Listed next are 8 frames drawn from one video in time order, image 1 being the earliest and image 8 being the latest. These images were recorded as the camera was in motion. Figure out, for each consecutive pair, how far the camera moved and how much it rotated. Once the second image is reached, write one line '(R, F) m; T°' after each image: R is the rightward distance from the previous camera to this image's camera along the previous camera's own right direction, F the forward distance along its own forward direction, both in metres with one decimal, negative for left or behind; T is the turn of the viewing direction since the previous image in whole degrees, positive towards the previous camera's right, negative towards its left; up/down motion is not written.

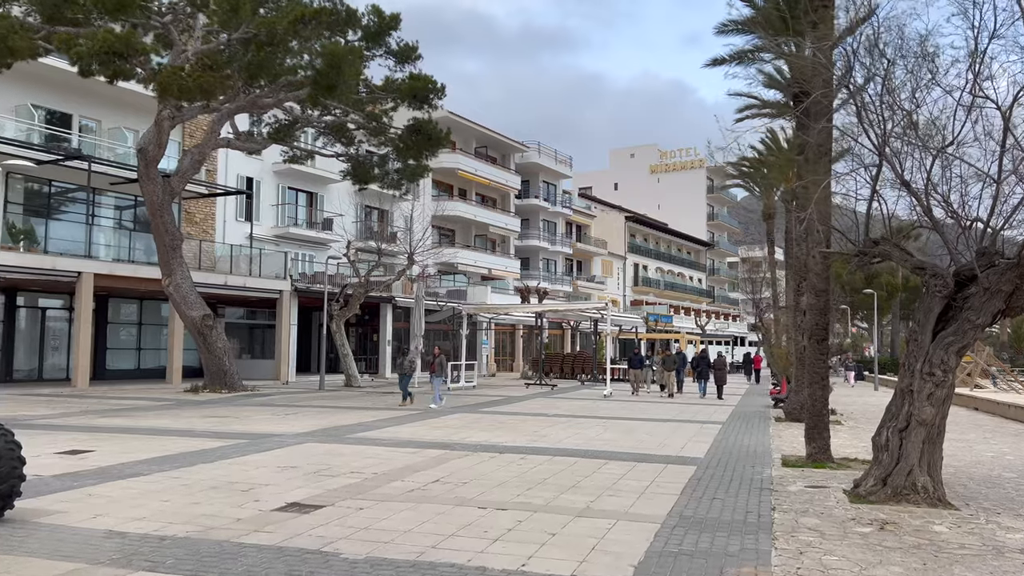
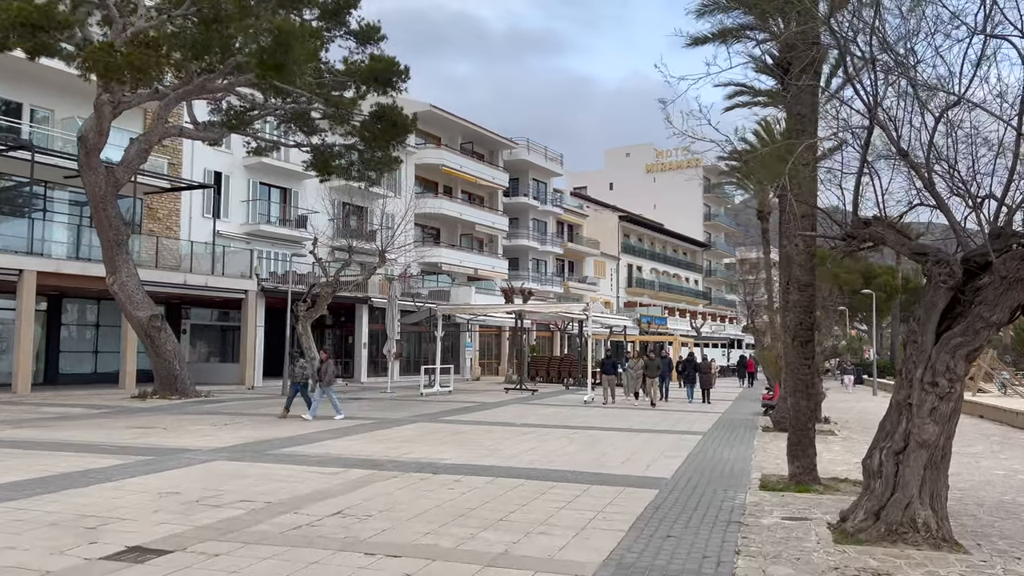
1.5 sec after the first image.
(+0.8, +1.5) m; 0°
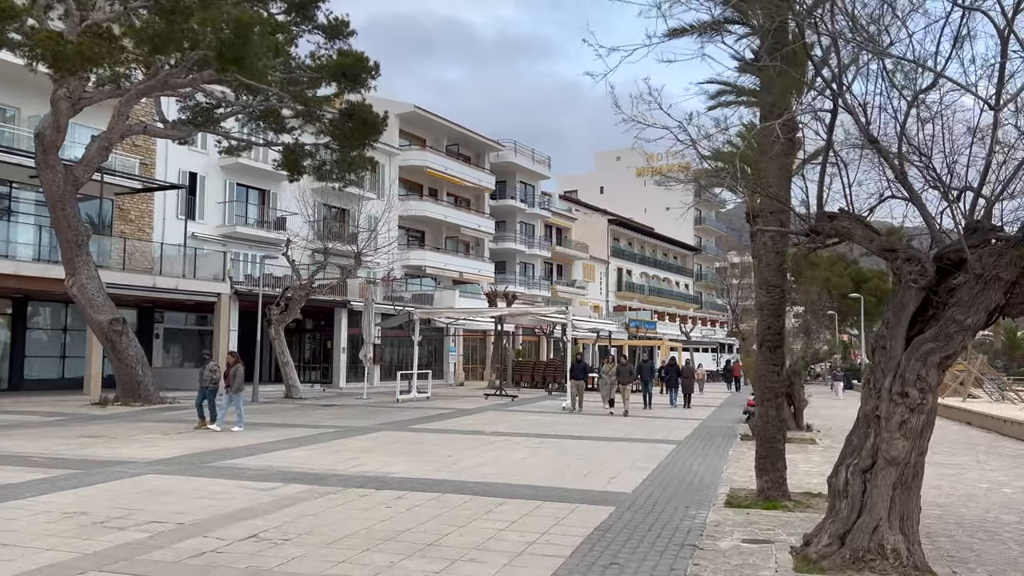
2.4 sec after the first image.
(+0.5, +0.7) m; 0°
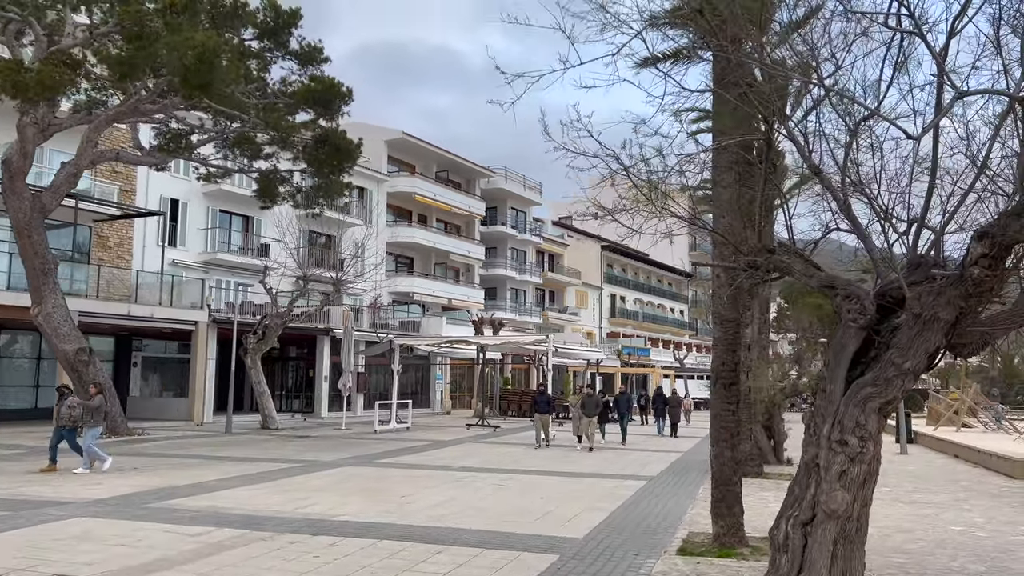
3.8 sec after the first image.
(+0.6, +0.4) m; 0°
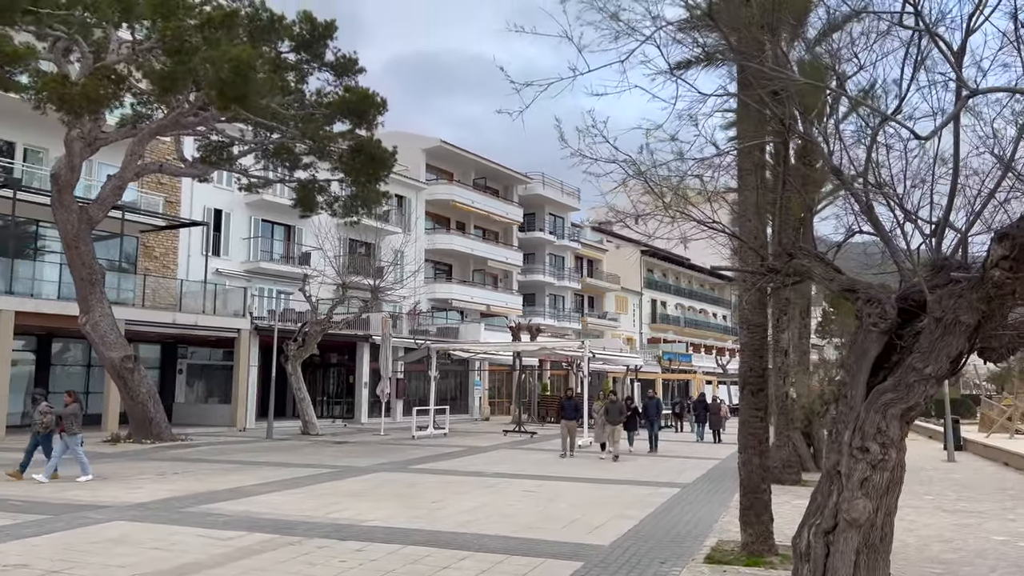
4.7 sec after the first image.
(+0.2, 0.0) m; -3°
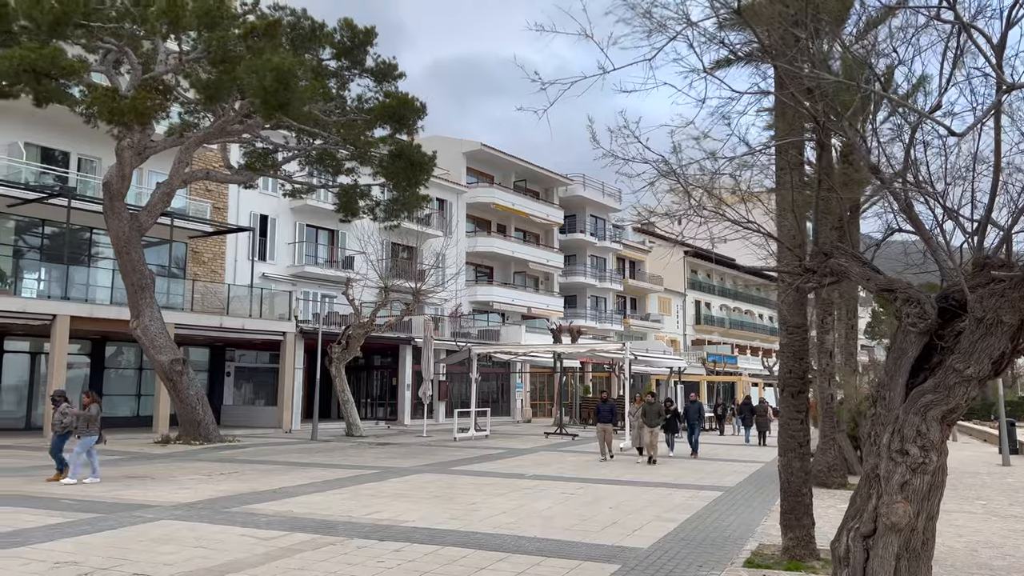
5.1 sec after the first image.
(+0.1, 0.0) m; -3°
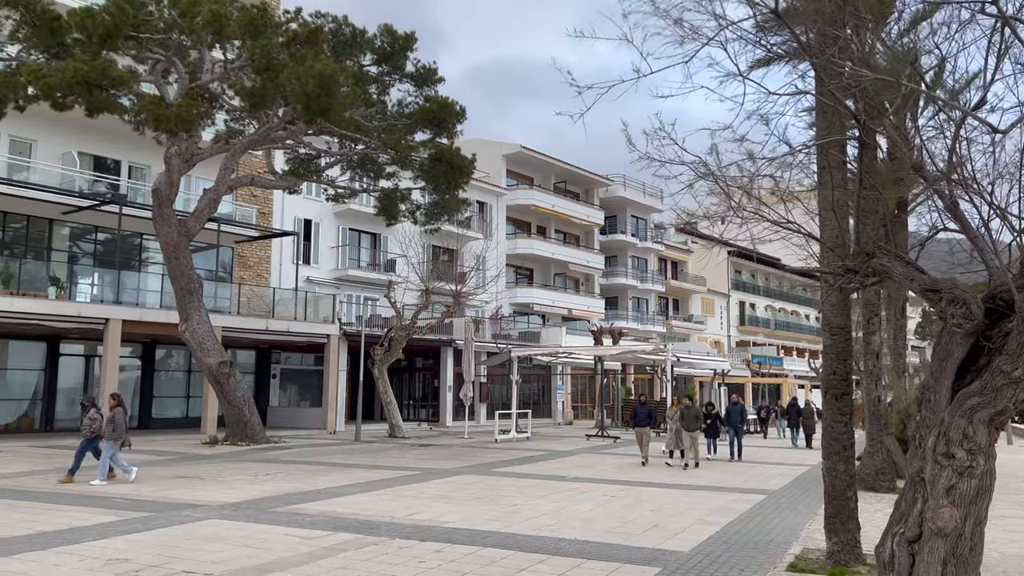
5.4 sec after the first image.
(0.0, 0.0) m; -3°
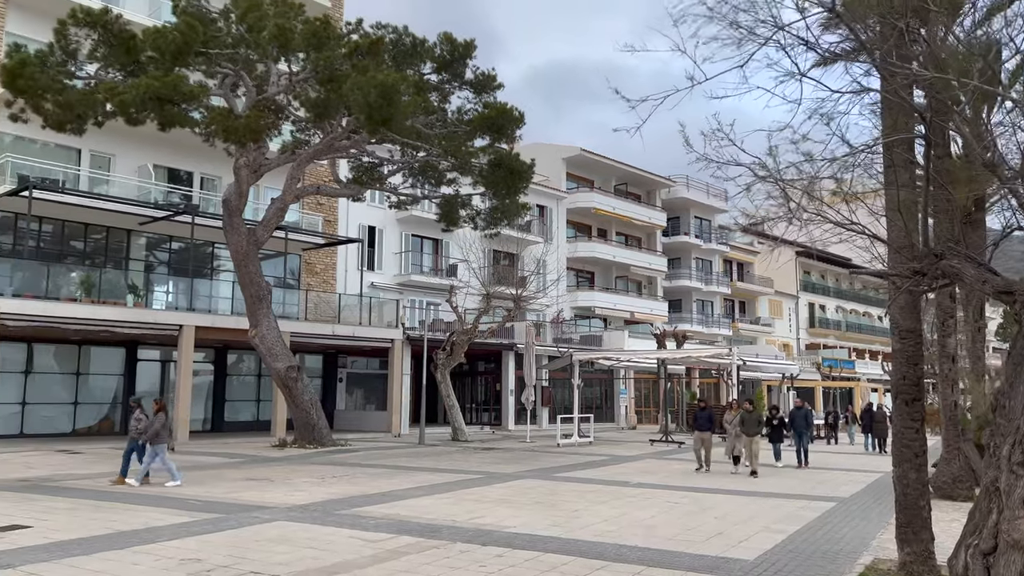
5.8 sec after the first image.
(0.0, 0.0) m; -4°
